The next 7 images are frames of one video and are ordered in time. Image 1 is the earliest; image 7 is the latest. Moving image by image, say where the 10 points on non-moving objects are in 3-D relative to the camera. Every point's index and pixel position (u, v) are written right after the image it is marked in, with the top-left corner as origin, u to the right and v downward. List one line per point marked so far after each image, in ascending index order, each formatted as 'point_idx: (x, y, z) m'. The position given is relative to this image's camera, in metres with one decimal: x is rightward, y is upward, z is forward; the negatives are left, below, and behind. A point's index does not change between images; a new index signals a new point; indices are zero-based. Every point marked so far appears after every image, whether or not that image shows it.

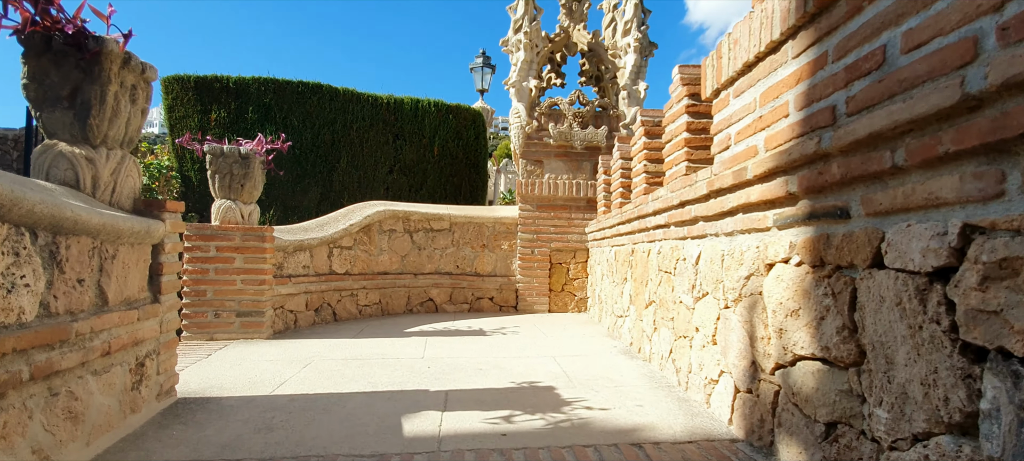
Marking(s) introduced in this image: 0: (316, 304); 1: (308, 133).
0: (-1.9, -0.7, +4.8) m
1: (-3.1, +1.5, +7.5) m
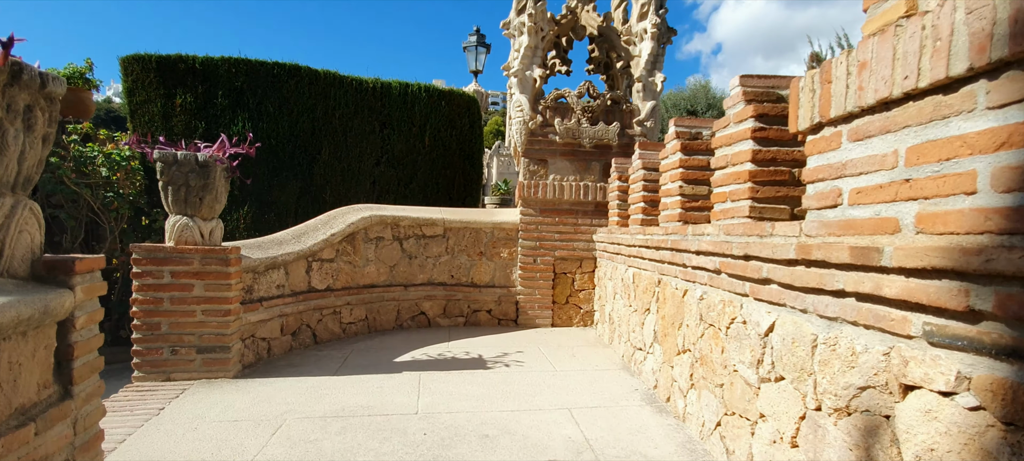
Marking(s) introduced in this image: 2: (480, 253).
0: (-1.9, -0.8, +4.3) m
1: (-3.2, +1.5, +6.8) m
2: (-0.4, -0.3, +5.5) m
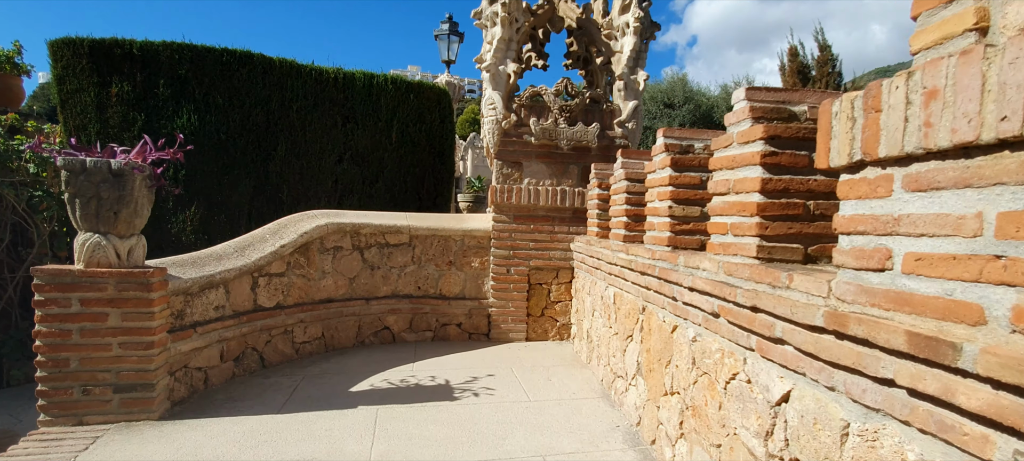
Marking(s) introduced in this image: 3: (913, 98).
0: (-2.2, -0.9, +3.8) m
1: (-3.5, +1.5, +6.2) m
2: (-0.7, -0.3, +5.1) m
3: (+0.9, +0.3, +1.1) m
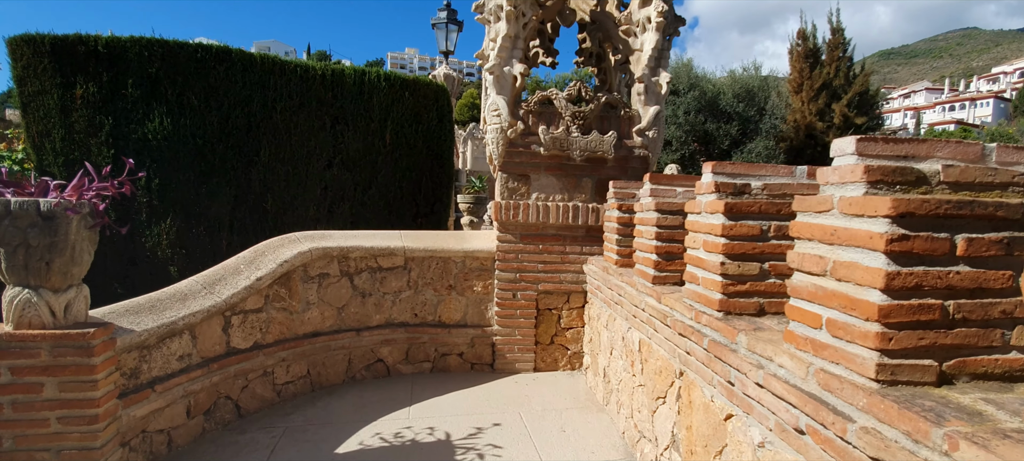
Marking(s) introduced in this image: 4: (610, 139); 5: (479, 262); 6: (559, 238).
0: (-2.1, -1.2, +3.3) m
1: (-3.5, +1.3, +5.6) m
2: (-0.6, -0.5, +4.6) m
3: (+1.0, 0.0, +0.6) m
4: (+0.9, +0.8, +4.4) m
5: (-0.3, -0.3, +4.6) m
6: (+0.4, -0.1, +4.6) m
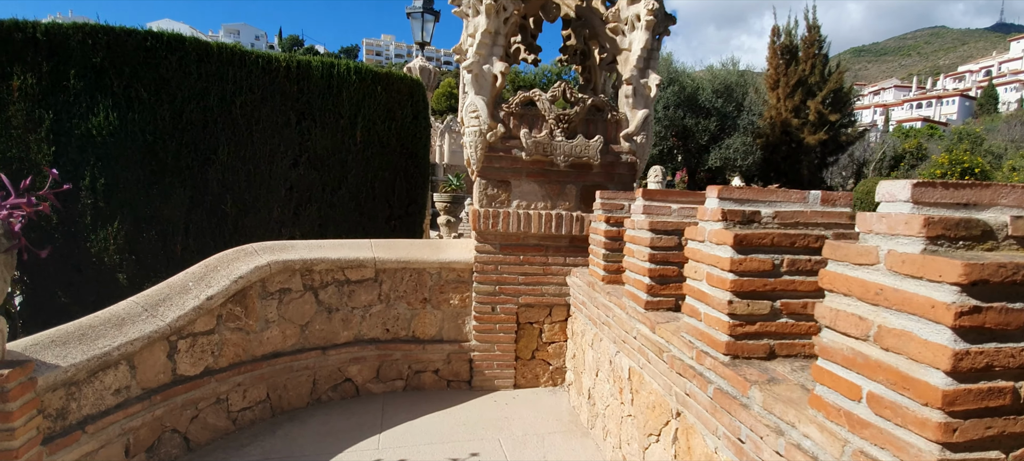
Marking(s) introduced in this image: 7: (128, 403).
0: (-2.2, -1.3, +3.0) m
1: (-3.7, +1.3, +5.2) m
2: (-0.8, -0.6, +4.3) m
3: (+1.0, -0.2, +0.4) m
4: (+0.7, +0.7, +4.1) m
5: (-0.5, -0.4, +4.3) m
6: (+0.3, -0.2, +4.3) m
7: (-2.2, -1.0, +2.9) m
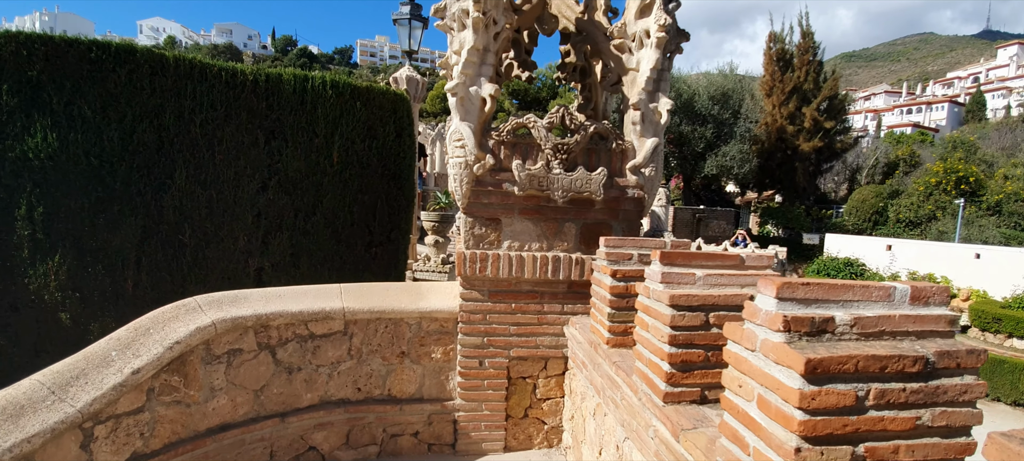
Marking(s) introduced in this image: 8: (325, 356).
0: (-2.3, -1.6, +2.4) m
1: (-3.8, +1.0, +4.6) m
2: (-0.9, -0.9, +3.7) m
3: (+1.0, -0.5, -0.2) m
4: (+0.6, +0.4, +3.6) m
5: (-0.6, -0.7, +3.8) m
6: (+0.2, -0.5, +3.8) m
7: (-2.3, -1.3, +2.3) m
8: (-1.4, -0.9, +3.5) m
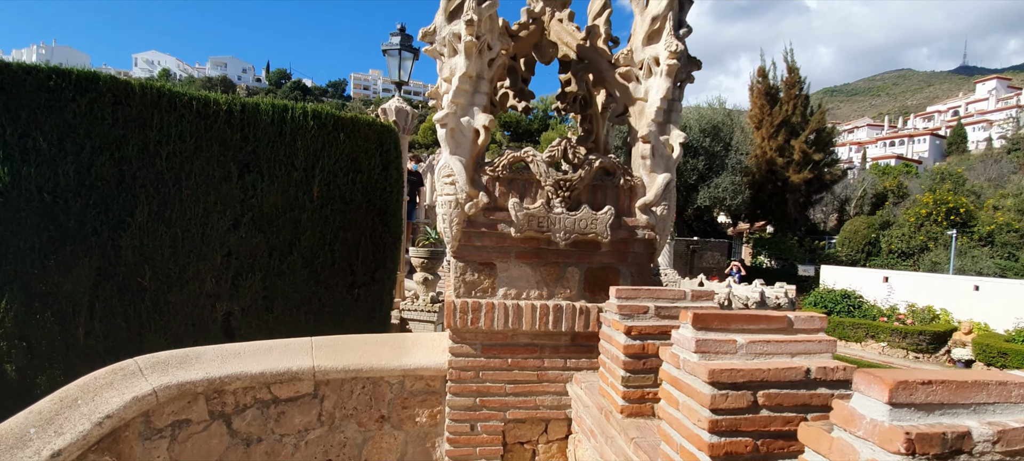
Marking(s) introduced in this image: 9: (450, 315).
0: (-2.3, -1.8, +1.9) m
1: (-3.8, +0.6, +4.2) m
2: (-0.9, -1.2, +3.2) m
3: (+1.0, -0.6, -0.6) m
4: (+0.6, +0.1, +3.2) m
5: (-0.6, -1.0, +3.3) m
6: (+0.2, -0.8, +3.3) m
7: (-2.3, -1.6, +1.8) m
8: (-1.4, -1.2, +3.0) m
9: (-0.4, -0.6, +3.2) m
